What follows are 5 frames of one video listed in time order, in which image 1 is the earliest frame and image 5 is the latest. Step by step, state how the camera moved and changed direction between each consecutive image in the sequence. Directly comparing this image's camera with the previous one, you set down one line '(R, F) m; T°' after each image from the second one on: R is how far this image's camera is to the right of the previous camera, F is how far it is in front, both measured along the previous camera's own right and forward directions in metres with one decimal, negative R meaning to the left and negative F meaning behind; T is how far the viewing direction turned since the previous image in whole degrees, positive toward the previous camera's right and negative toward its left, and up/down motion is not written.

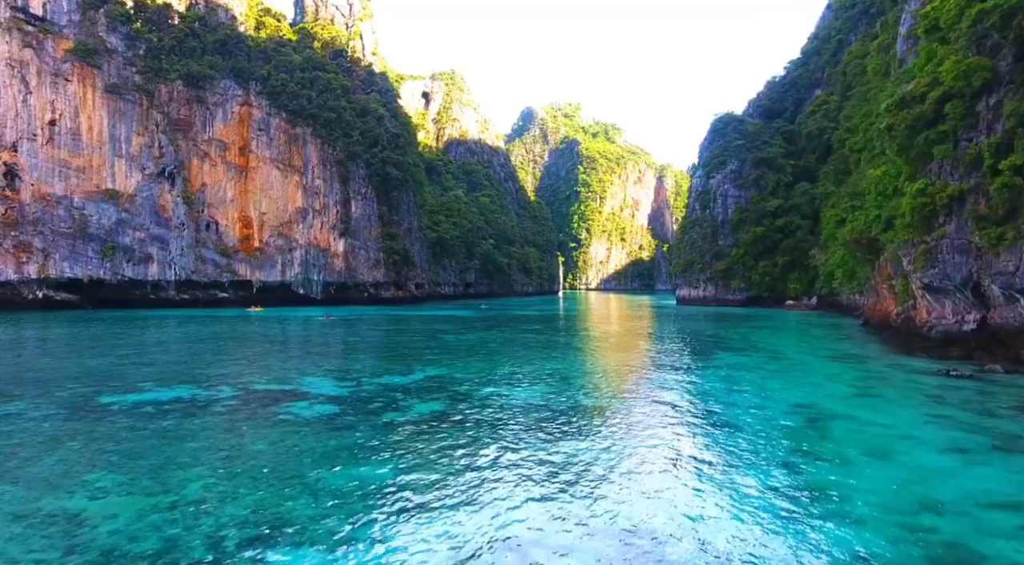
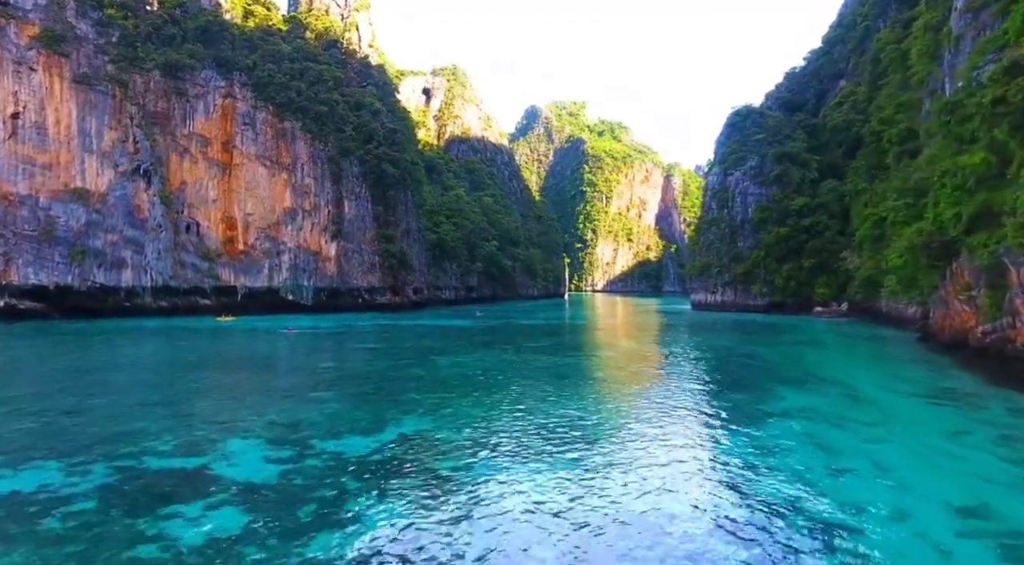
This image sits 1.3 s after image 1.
(0.0, +2.6) m; 0°
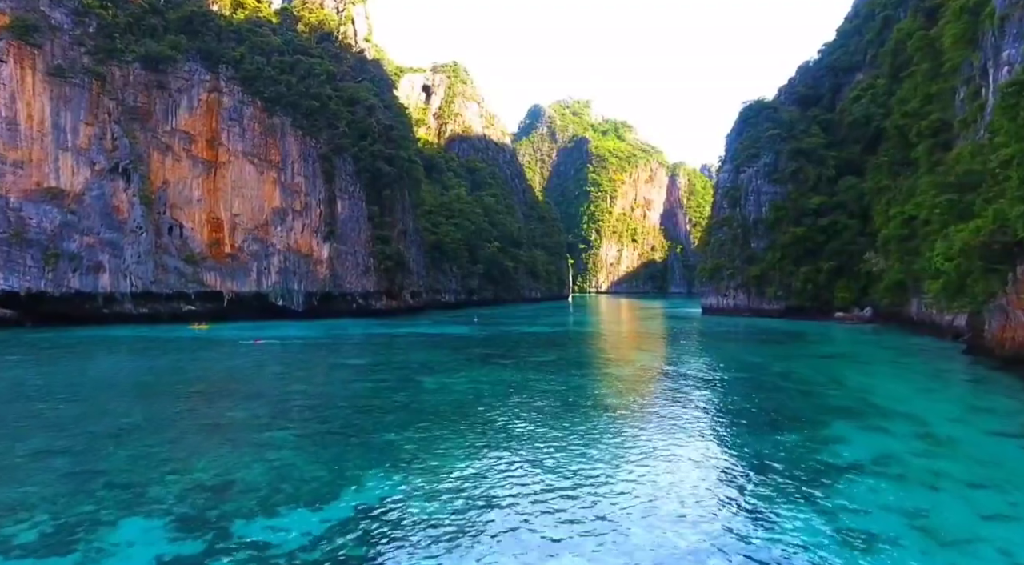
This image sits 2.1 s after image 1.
(+0.1, +1.7) m; 0°
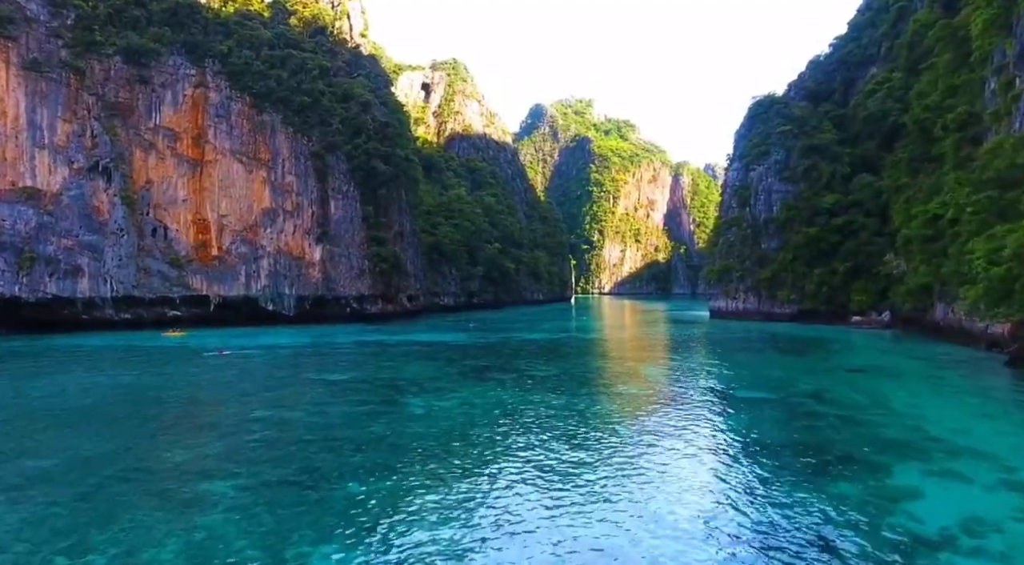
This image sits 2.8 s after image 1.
(+0.1, +1.4) m; 0°
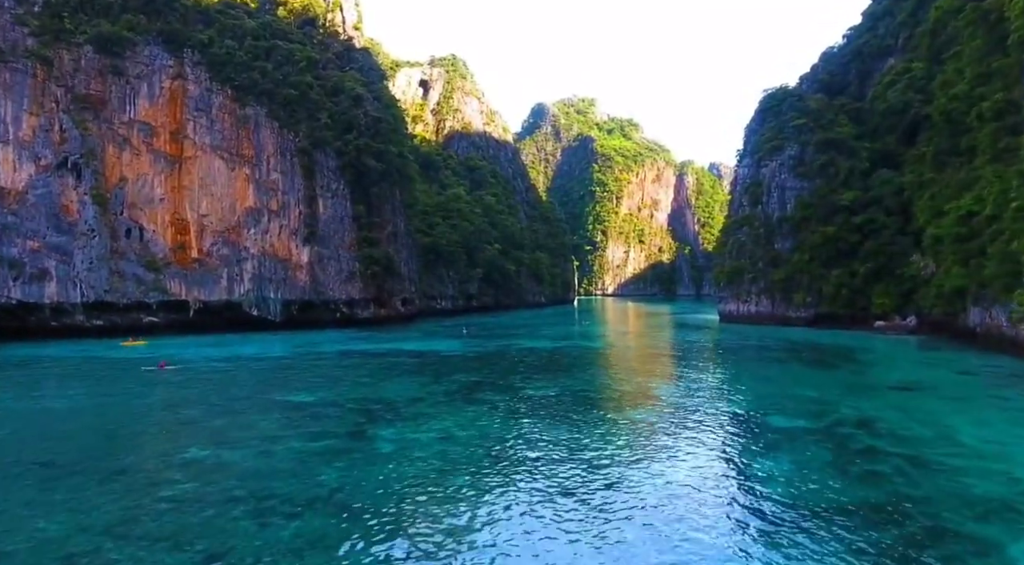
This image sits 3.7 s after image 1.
(+0.2, +1.8) m; 0°
